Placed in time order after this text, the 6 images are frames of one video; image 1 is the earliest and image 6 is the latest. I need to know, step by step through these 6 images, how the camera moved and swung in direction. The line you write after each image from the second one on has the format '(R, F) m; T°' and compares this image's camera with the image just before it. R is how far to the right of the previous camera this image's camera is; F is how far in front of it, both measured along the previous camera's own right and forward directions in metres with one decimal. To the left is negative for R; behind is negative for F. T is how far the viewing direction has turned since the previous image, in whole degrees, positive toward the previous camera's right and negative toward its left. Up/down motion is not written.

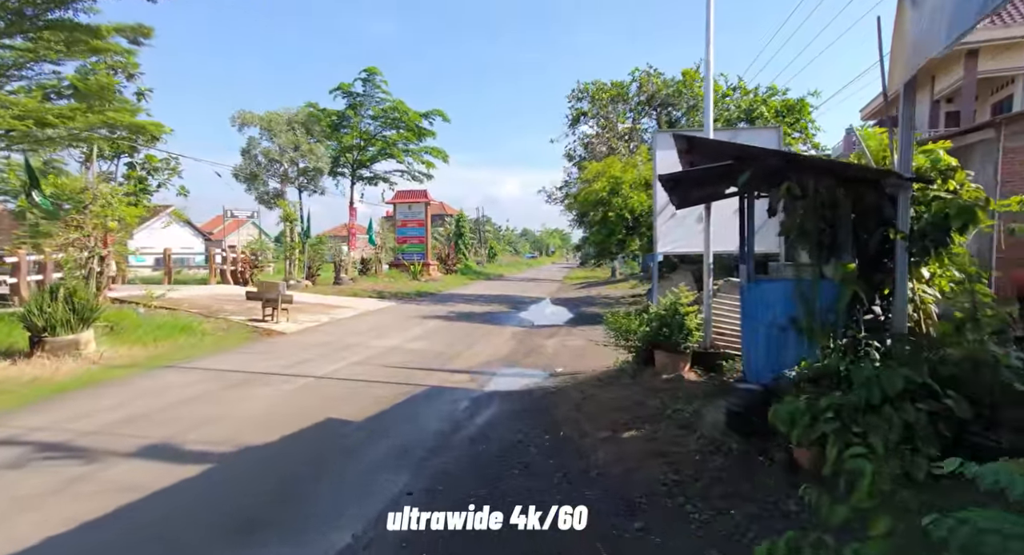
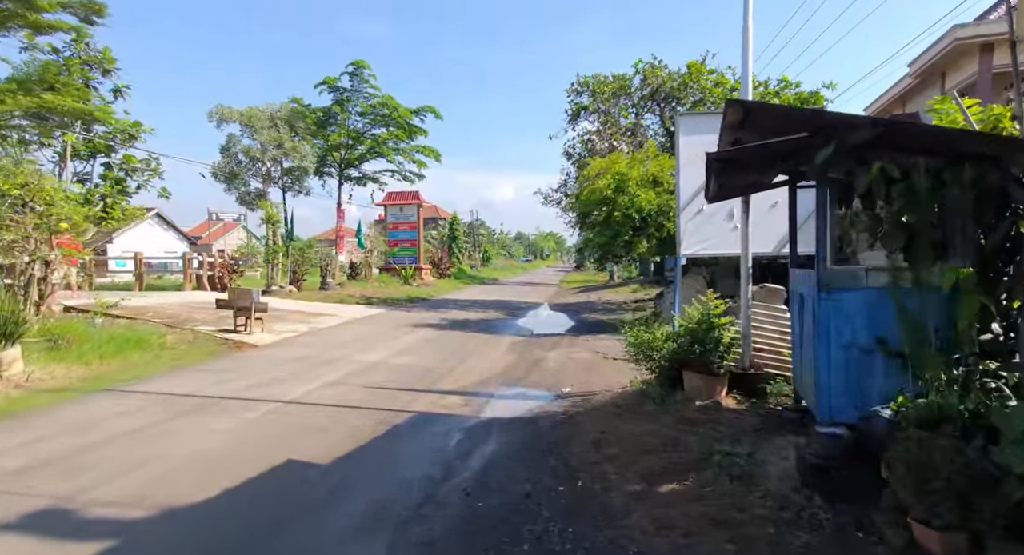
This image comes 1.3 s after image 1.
(-0.1, +1.1) m; +1°
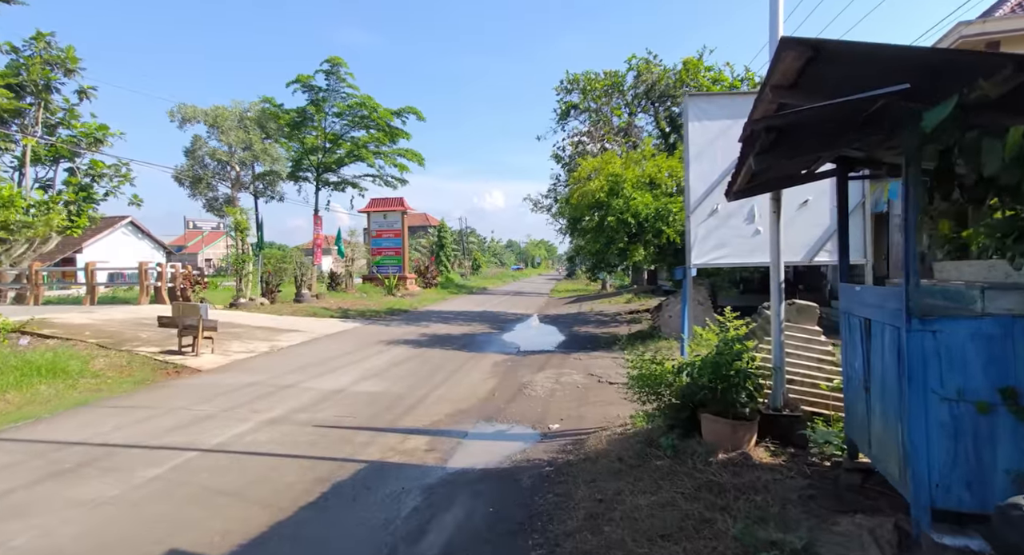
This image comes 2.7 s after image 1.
(+0.2, +1.2) m; +1°
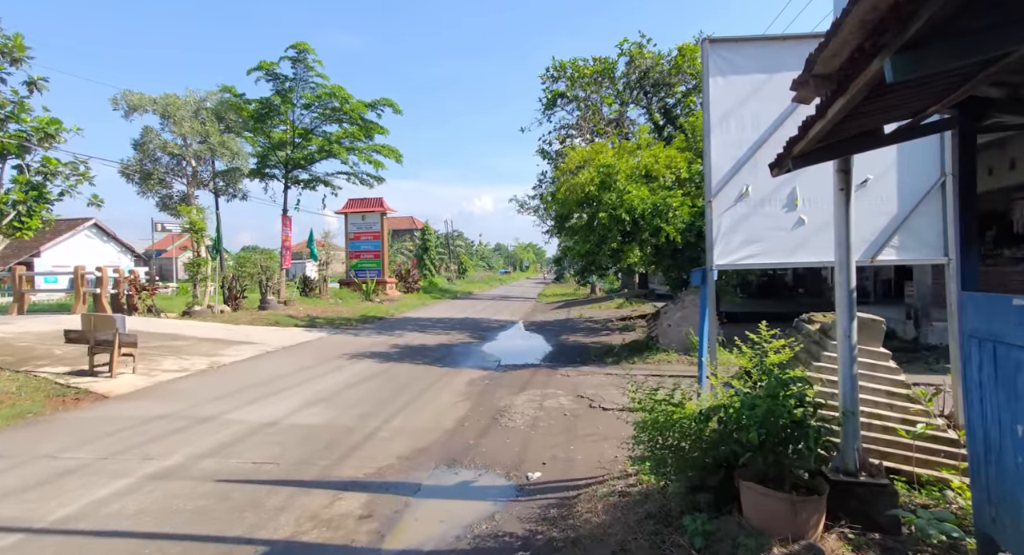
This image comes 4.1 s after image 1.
(+0.2, +1.4) m; +1°
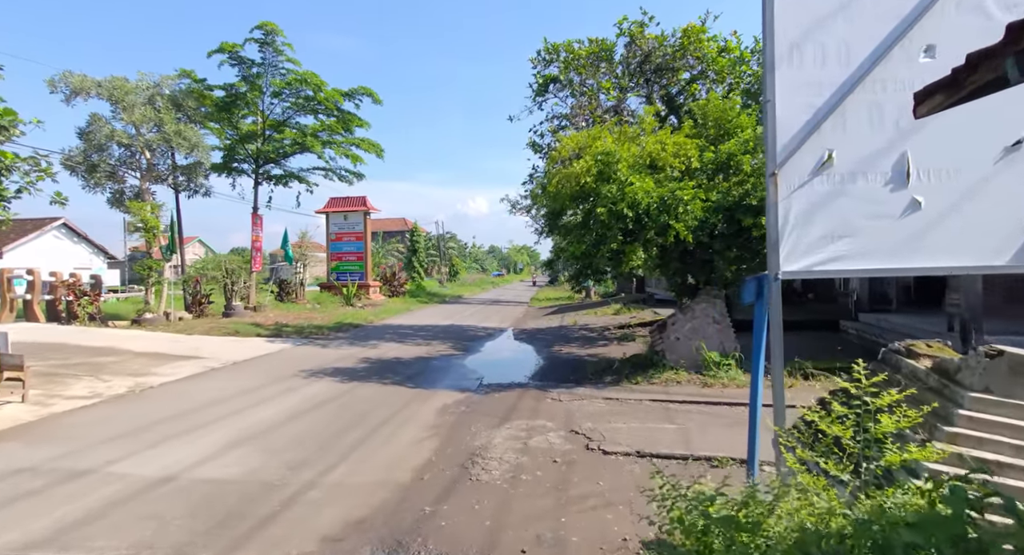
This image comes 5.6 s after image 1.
(+0.2, +1.5) m; +1°
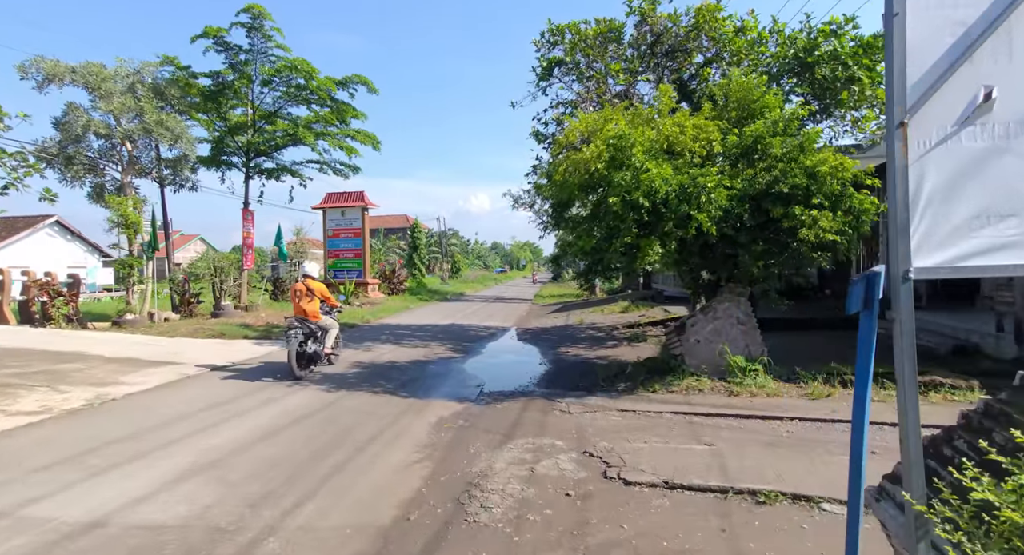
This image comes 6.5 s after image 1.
(0.0, +0.9) m; 0°
